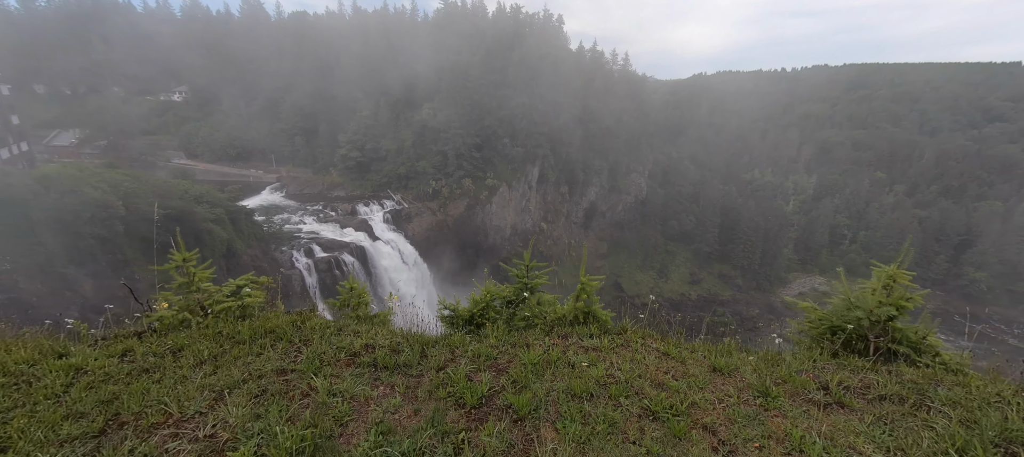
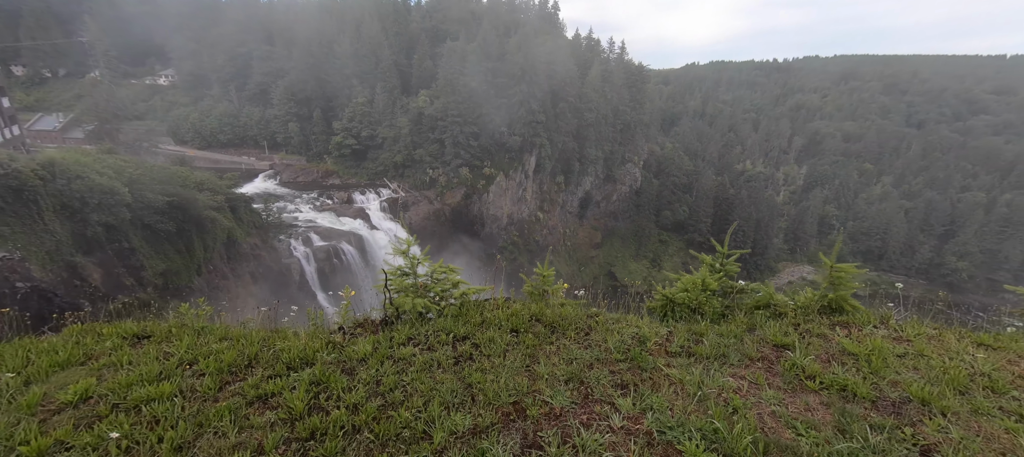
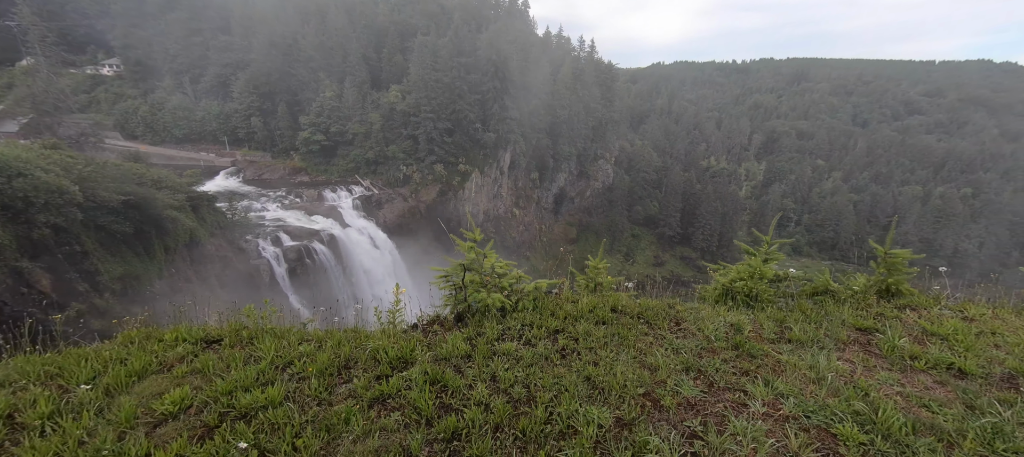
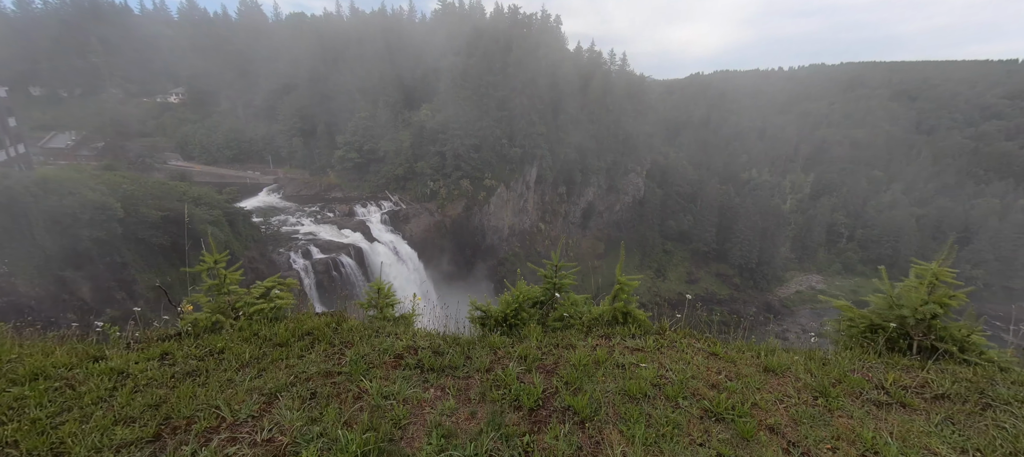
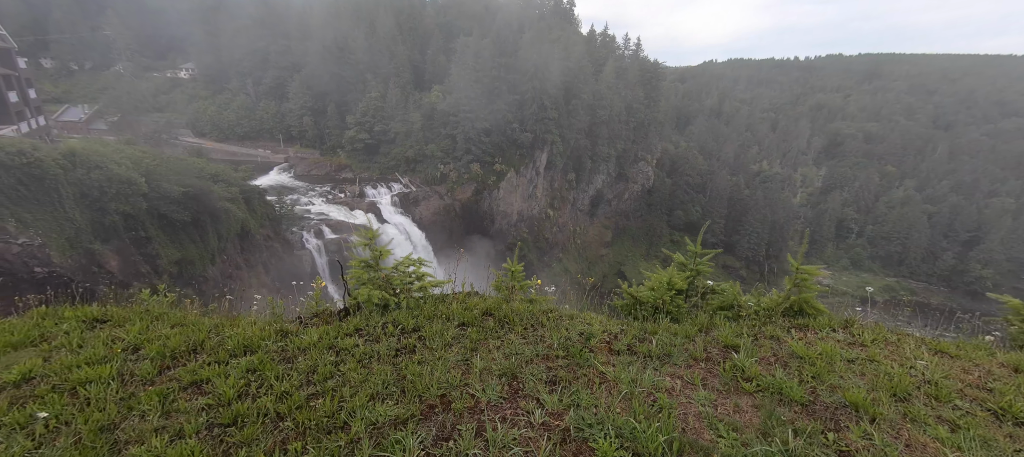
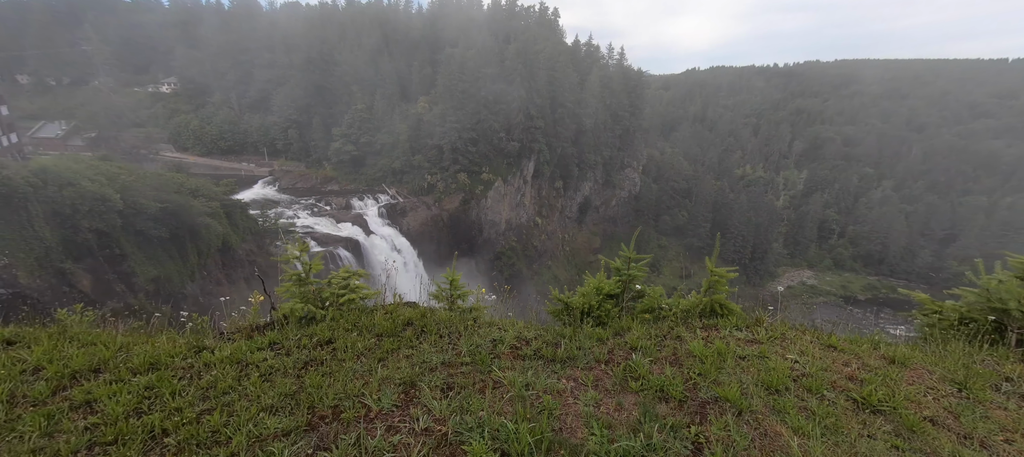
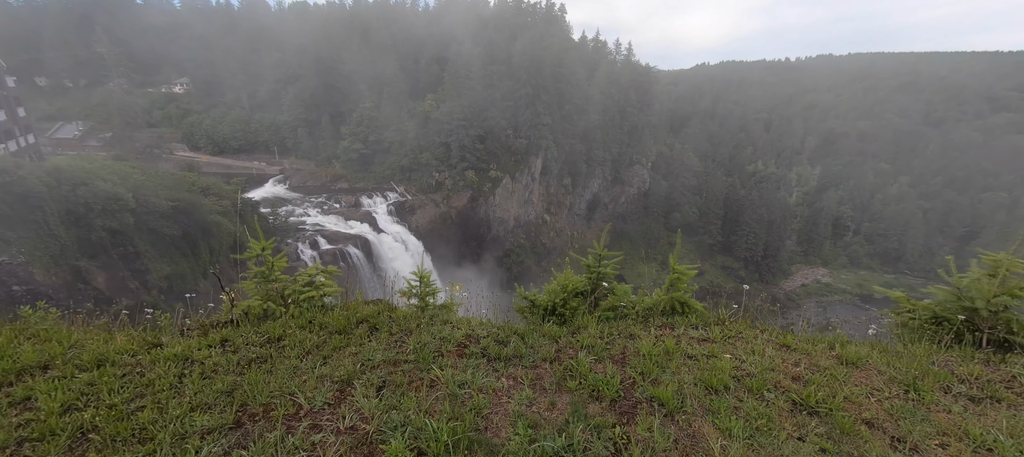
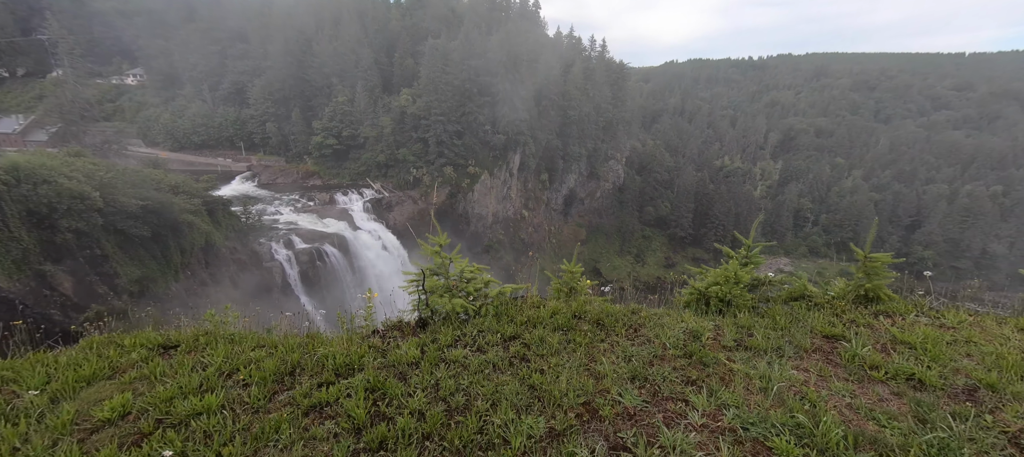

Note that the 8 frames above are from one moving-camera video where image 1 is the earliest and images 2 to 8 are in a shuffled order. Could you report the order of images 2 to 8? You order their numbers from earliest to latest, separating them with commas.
4, 7, 6, 5, 2, 8, 3
